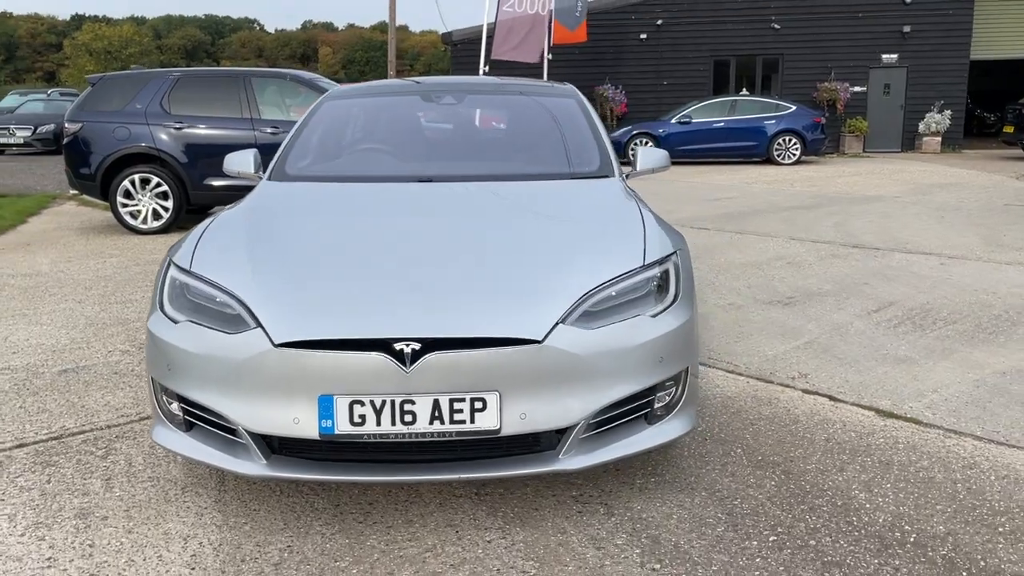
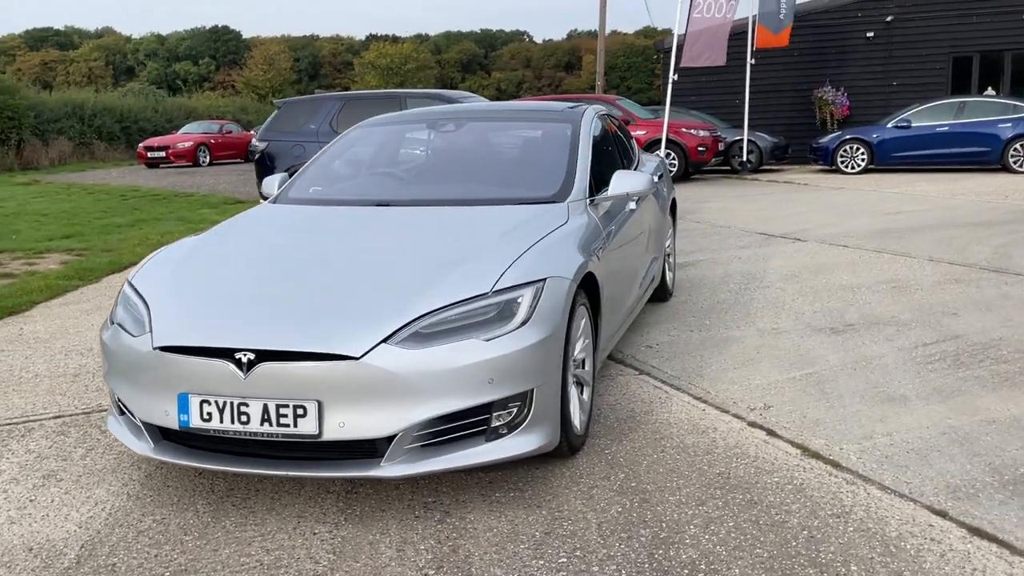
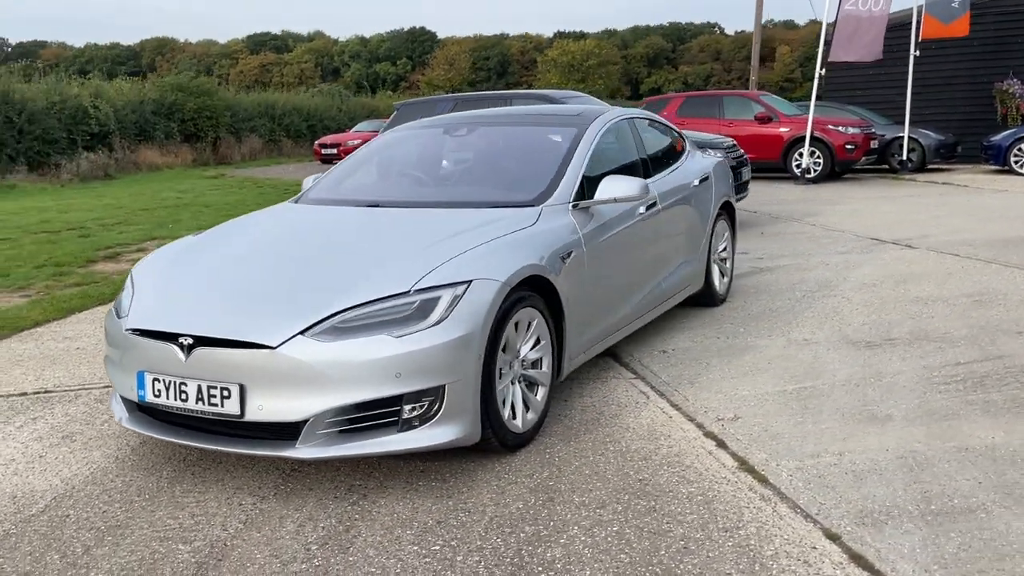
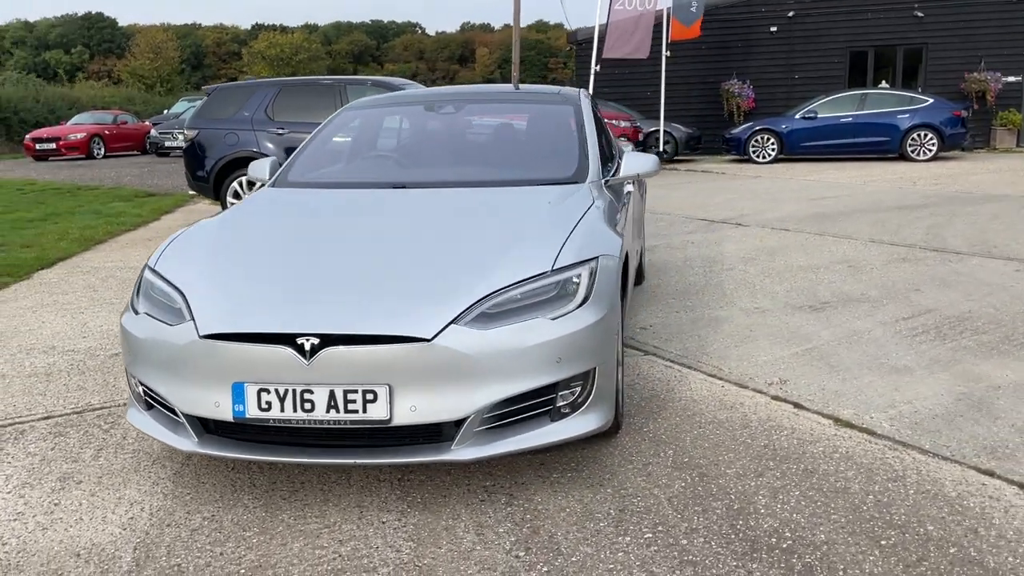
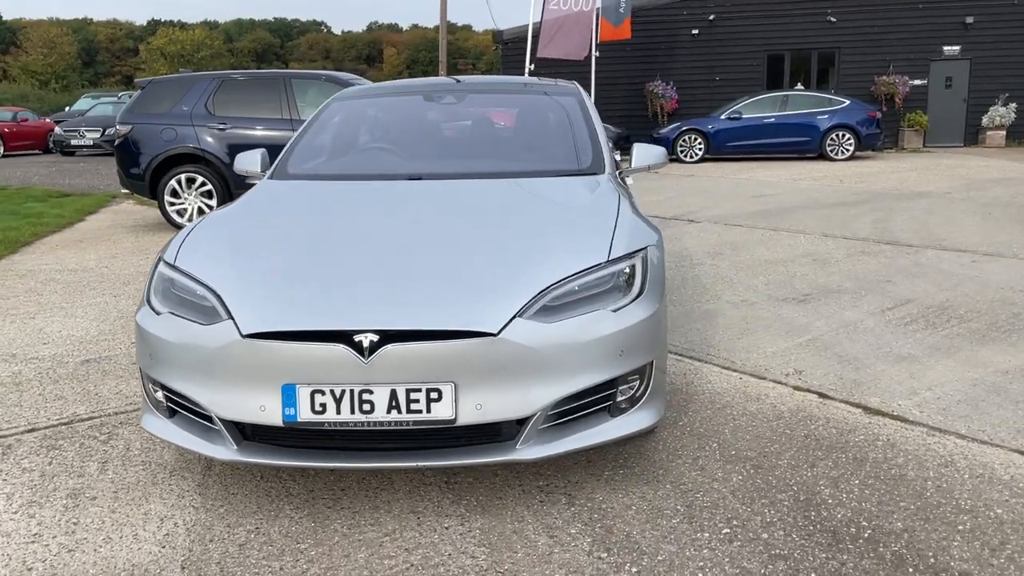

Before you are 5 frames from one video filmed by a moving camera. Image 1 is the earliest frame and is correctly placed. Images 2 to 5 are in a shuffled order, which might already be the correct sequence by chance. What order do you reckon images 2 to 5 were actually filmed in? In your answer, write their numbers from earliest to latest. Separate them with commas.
5, 4, 2, 3
